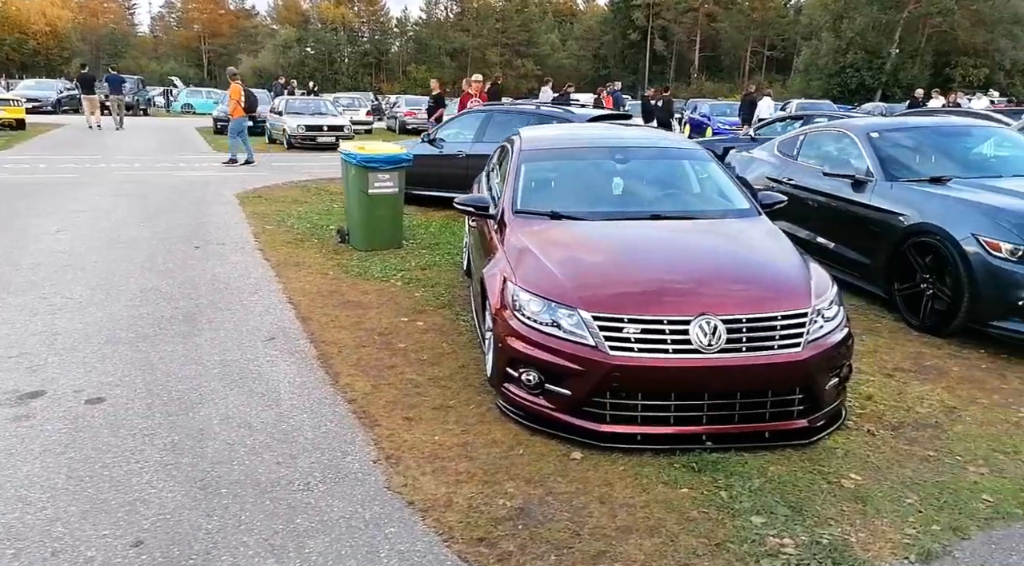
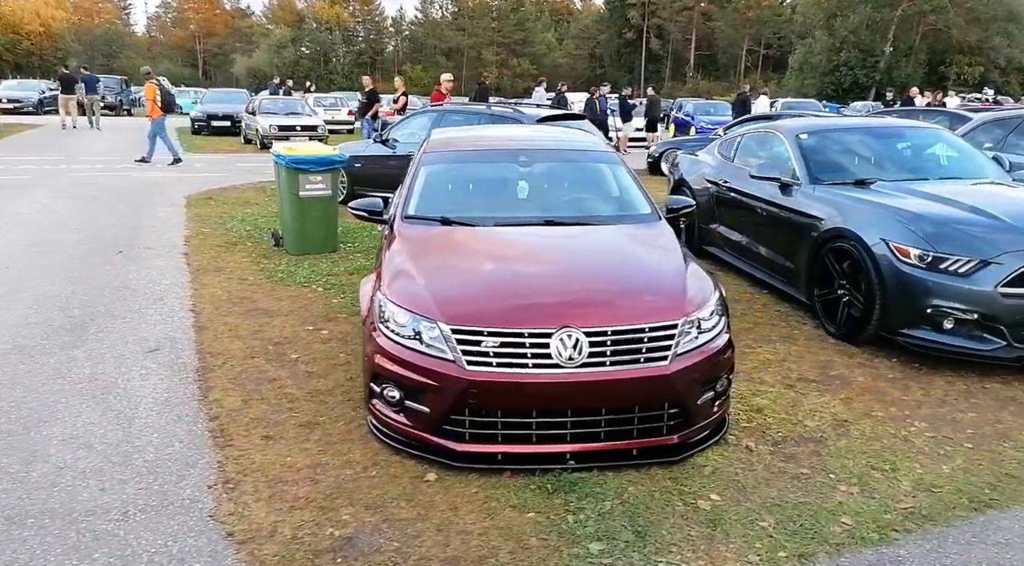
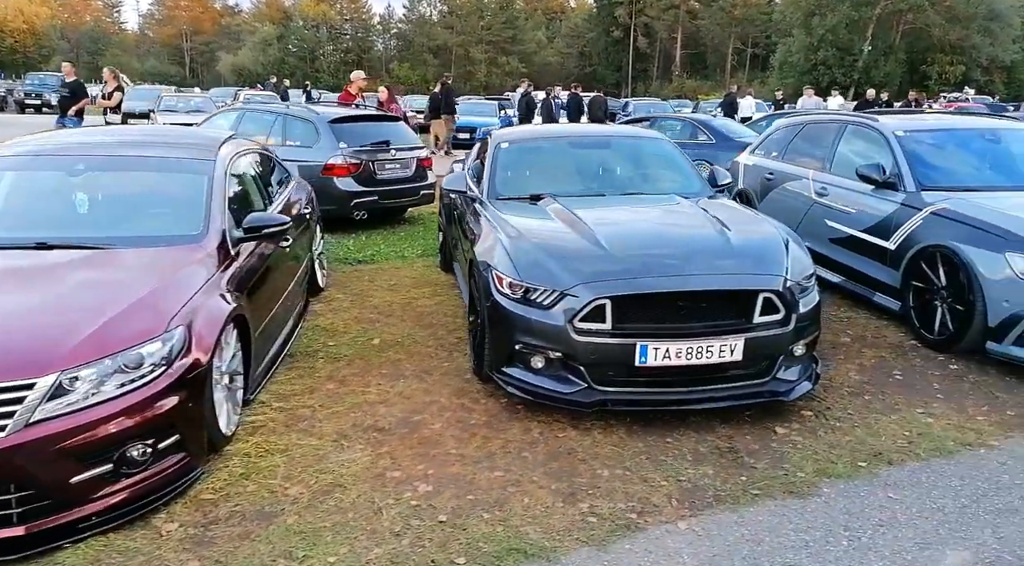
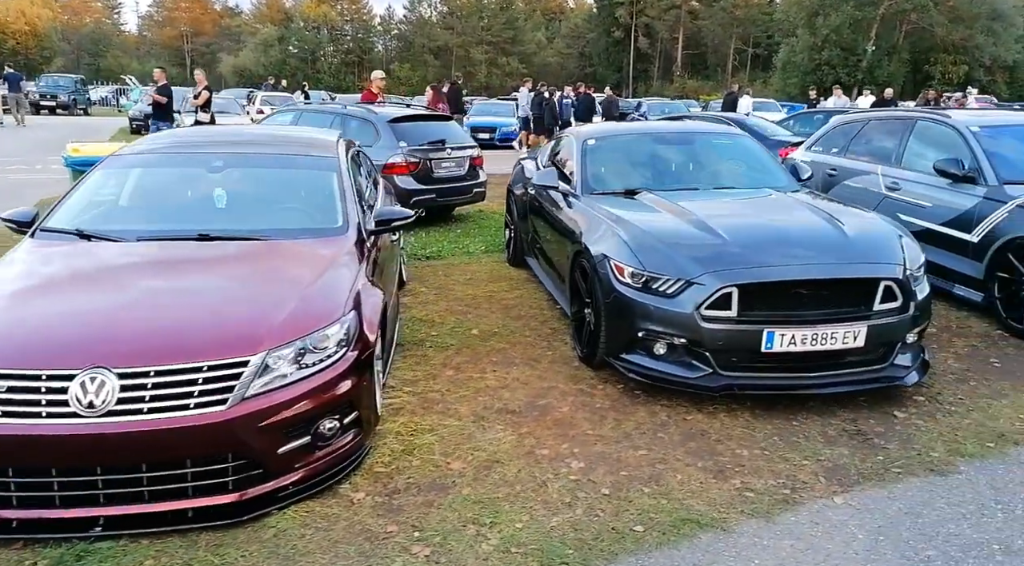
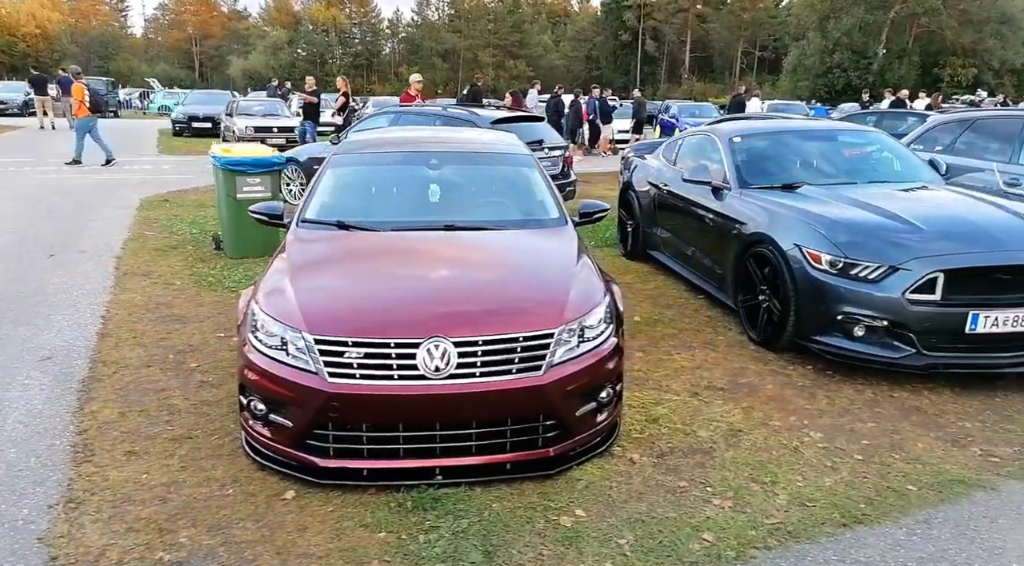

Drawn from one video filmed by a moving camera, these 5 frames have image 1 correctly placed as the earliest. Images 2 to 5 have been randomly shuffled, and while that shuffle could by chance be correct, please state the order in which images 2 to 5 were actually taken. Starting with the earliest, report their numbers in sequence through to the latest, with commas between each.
2, 5, 4, 3
